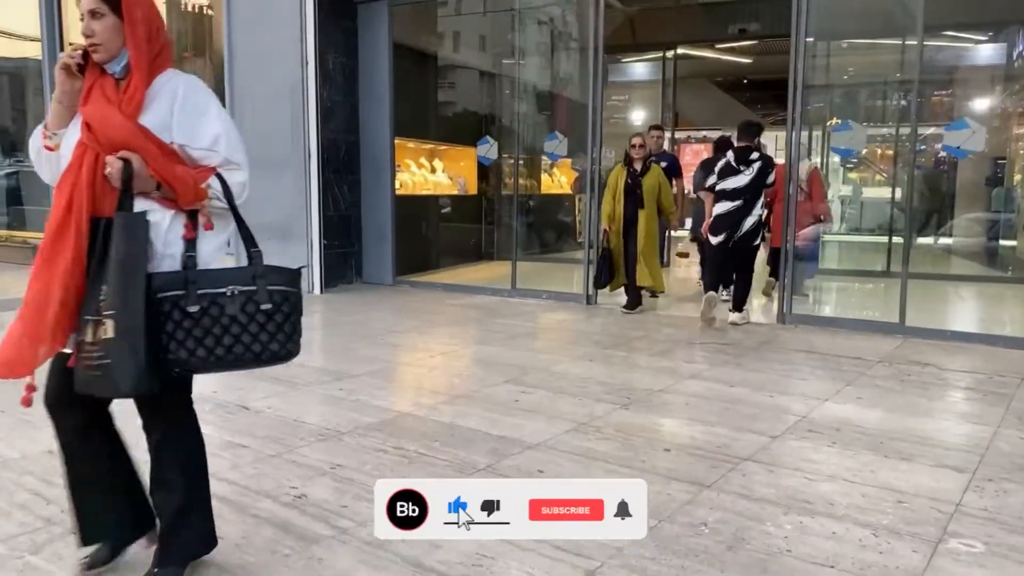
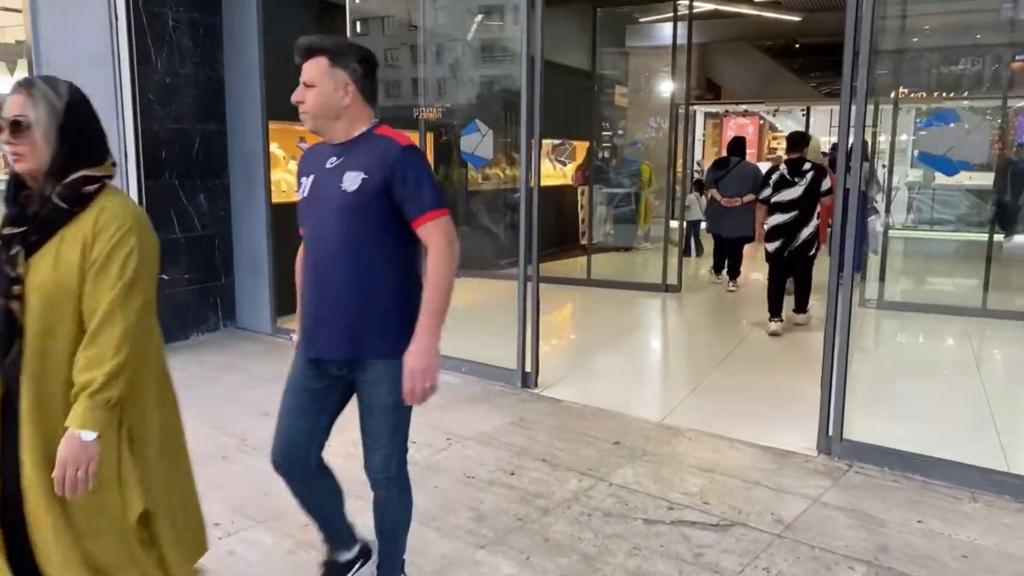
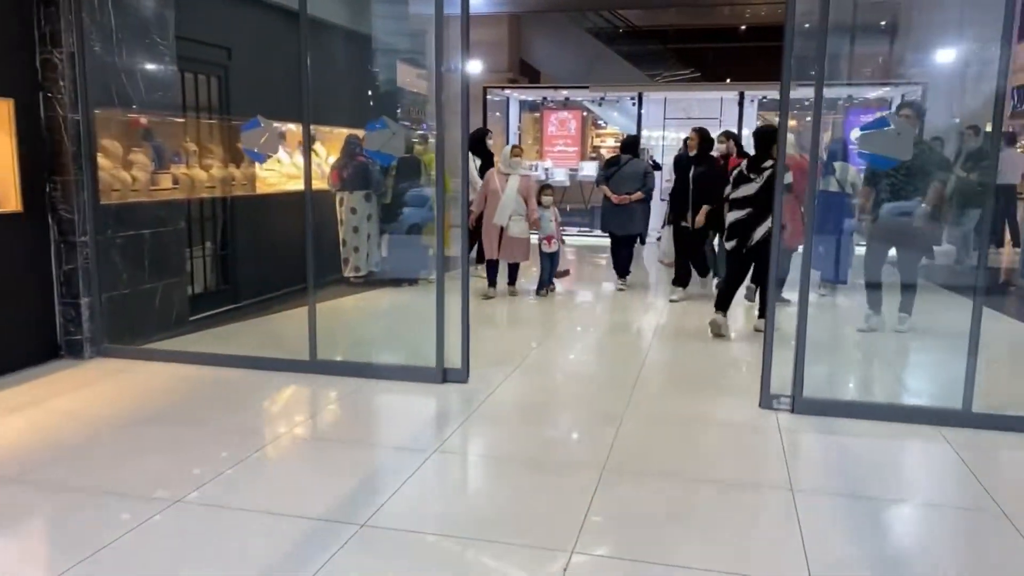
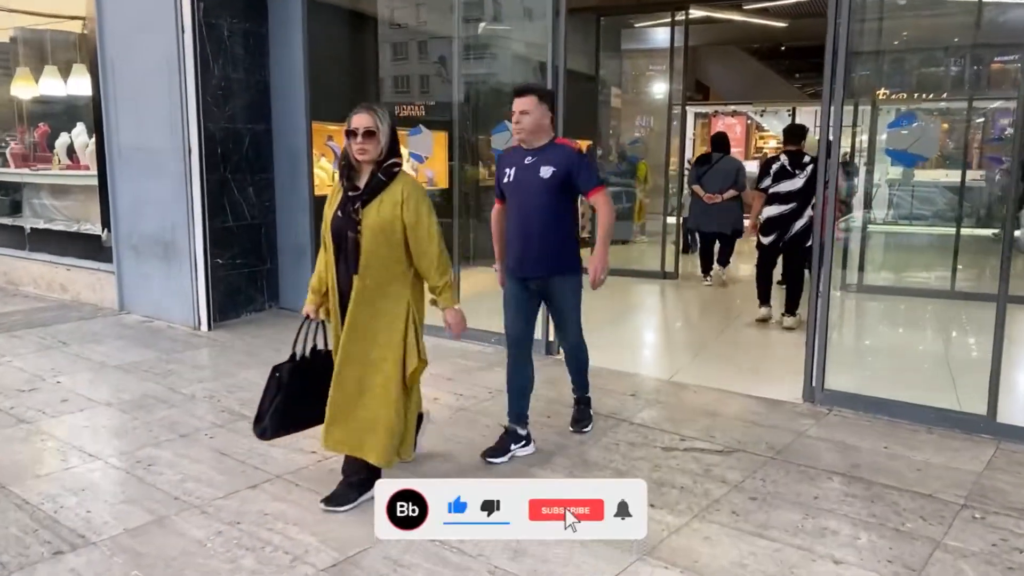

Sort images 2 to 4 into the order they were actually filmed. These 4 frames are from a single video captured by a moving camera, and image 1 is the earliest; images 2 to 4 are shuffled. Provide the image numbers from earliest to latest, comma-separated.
4, 2, 3
